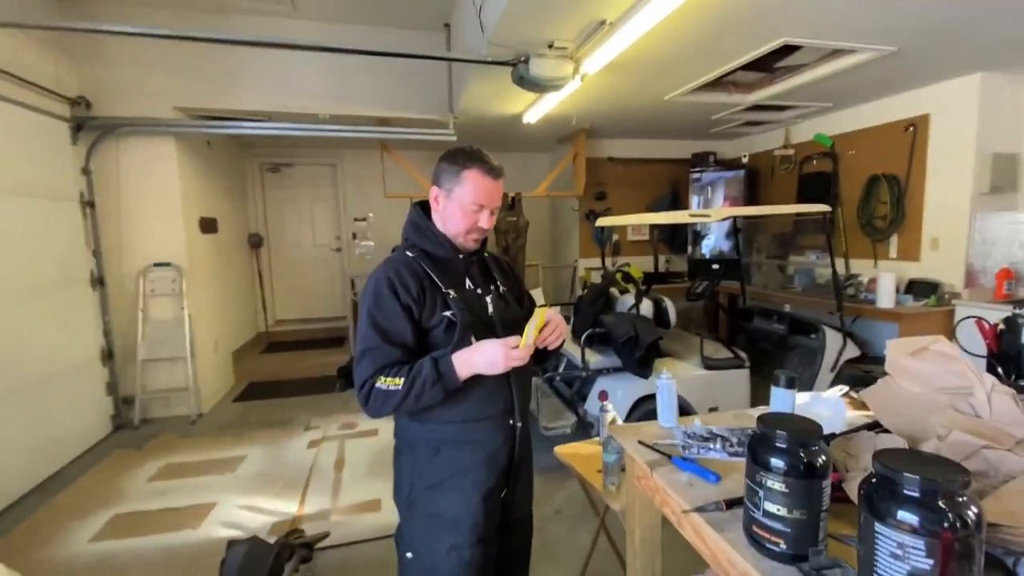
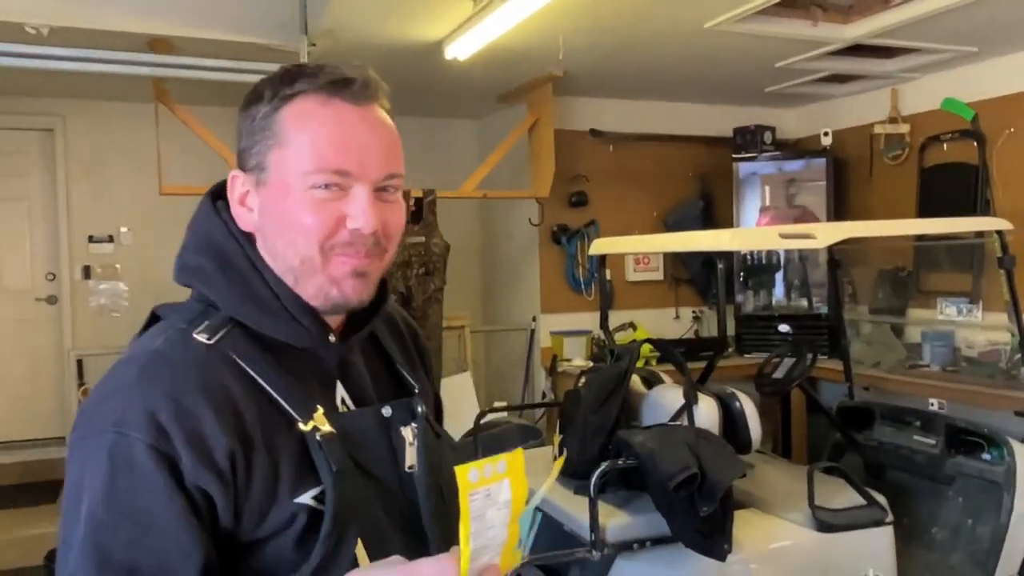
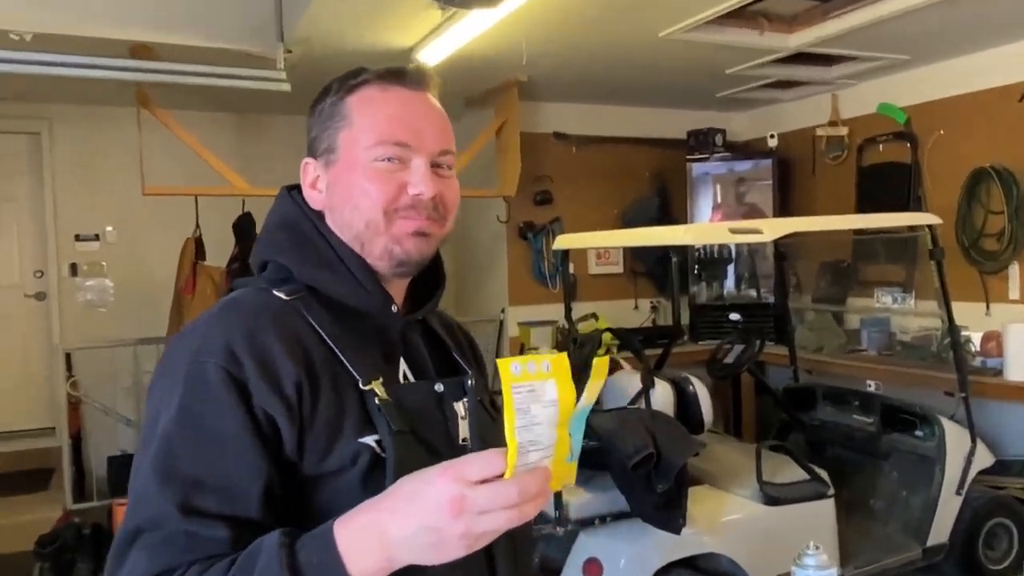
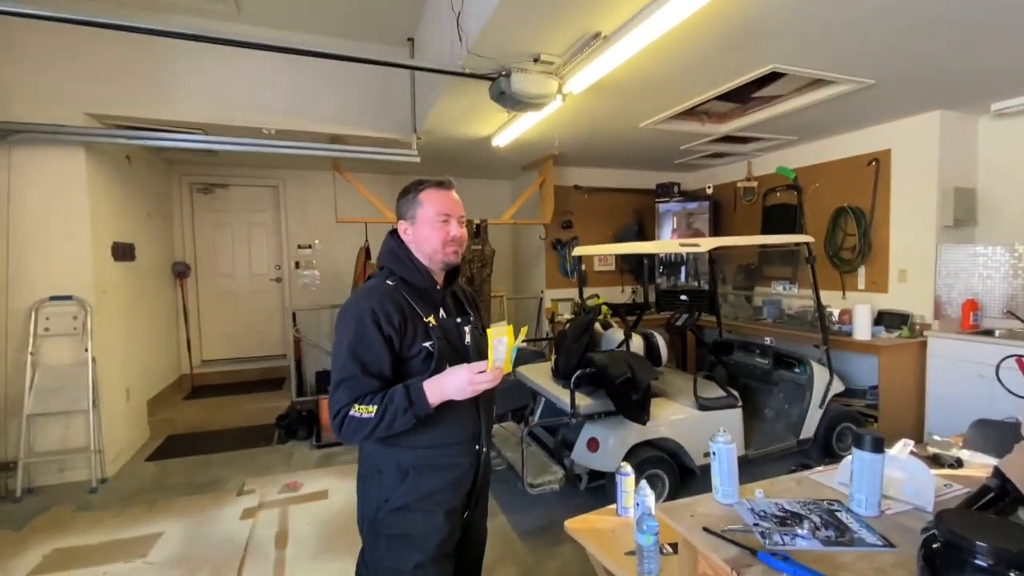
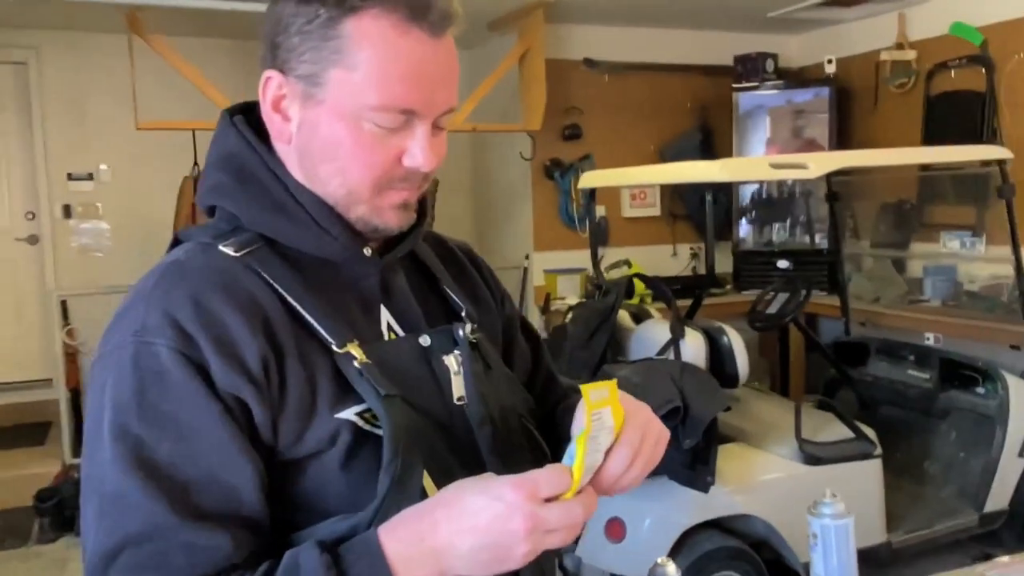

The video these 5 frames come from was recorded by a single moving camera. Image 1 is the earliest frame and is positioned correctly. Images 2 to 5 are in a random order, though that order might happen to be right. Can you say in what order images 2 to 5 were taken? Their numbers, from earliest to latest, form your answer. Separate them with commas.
5, 3, 2, 4
